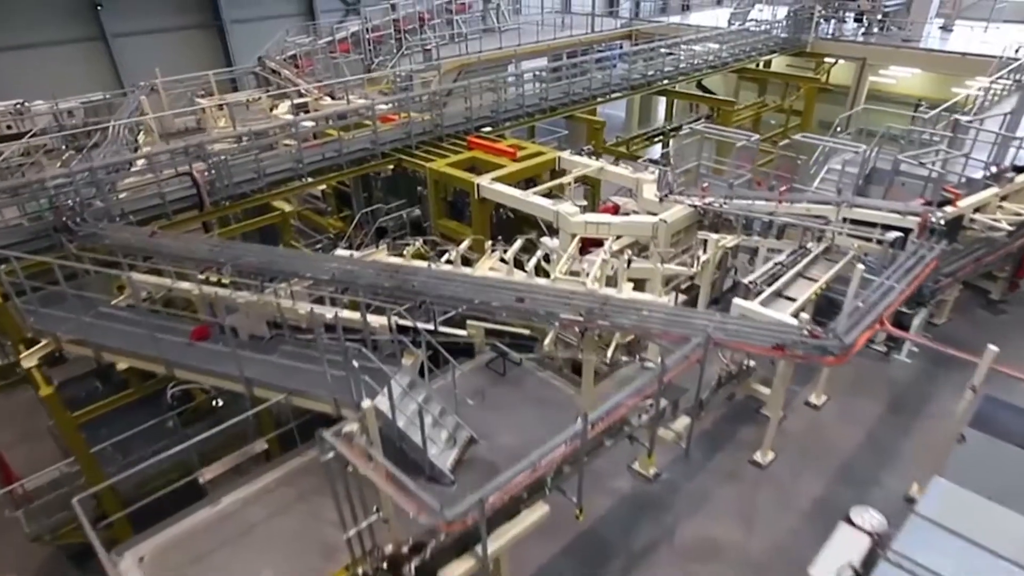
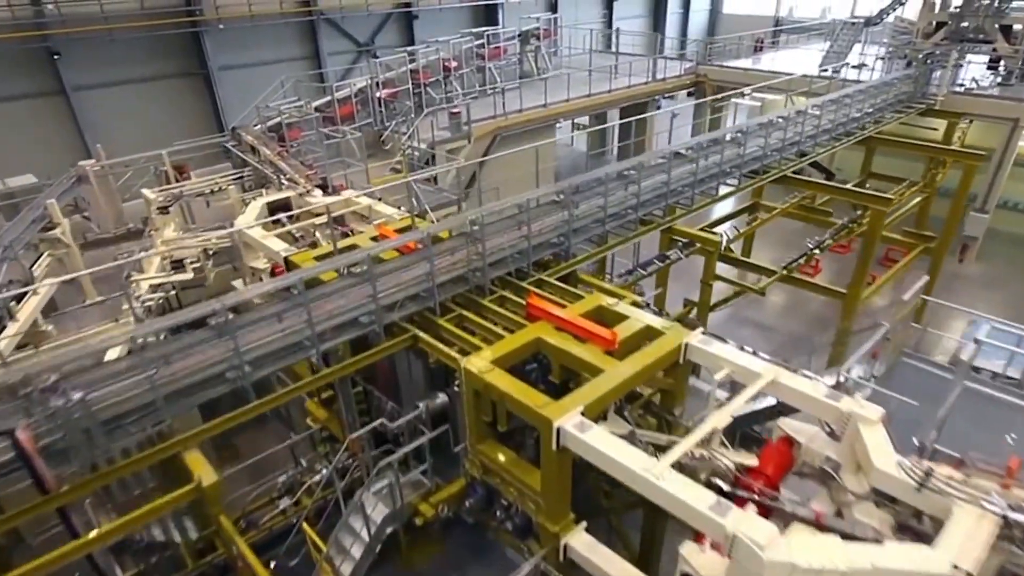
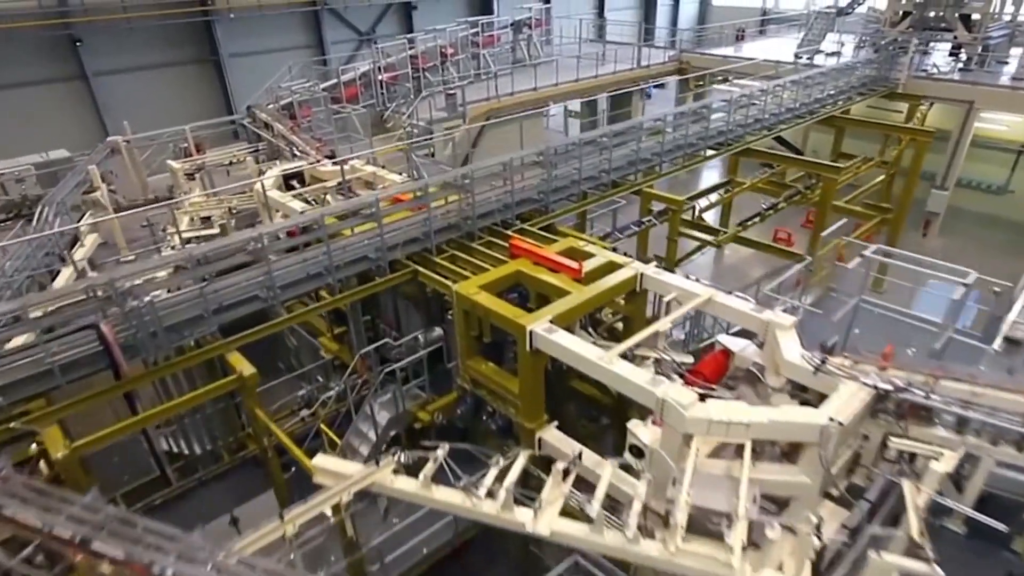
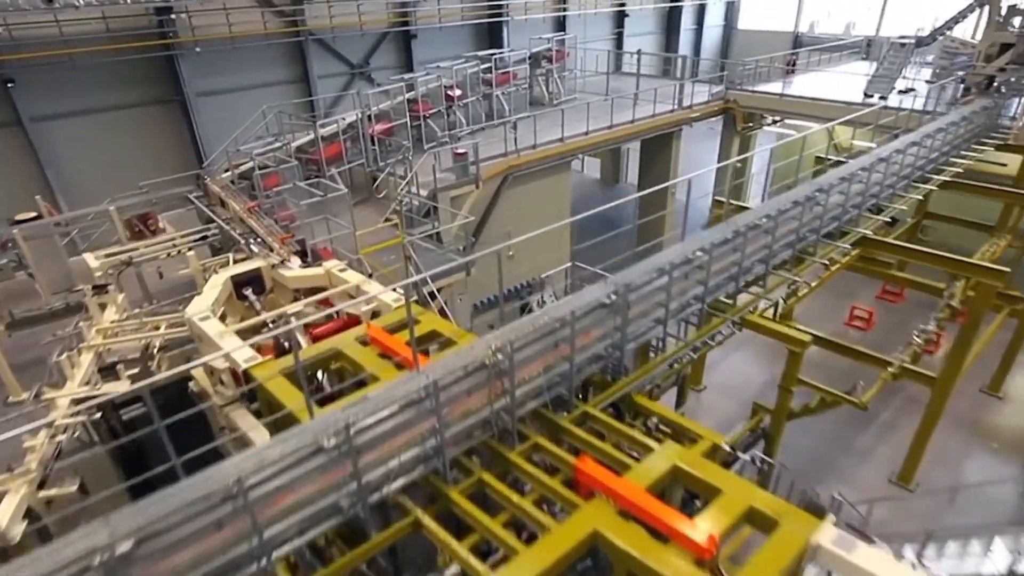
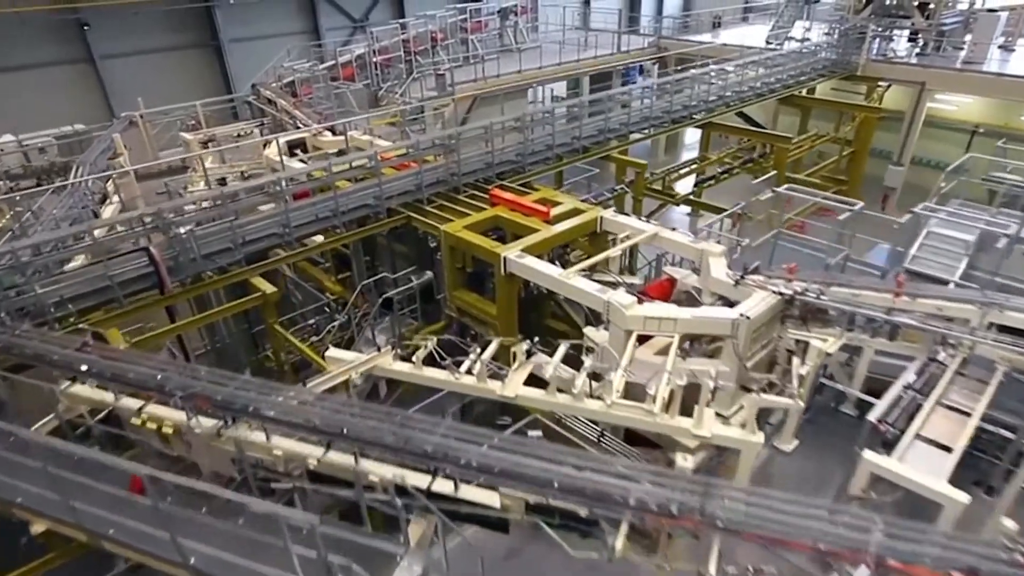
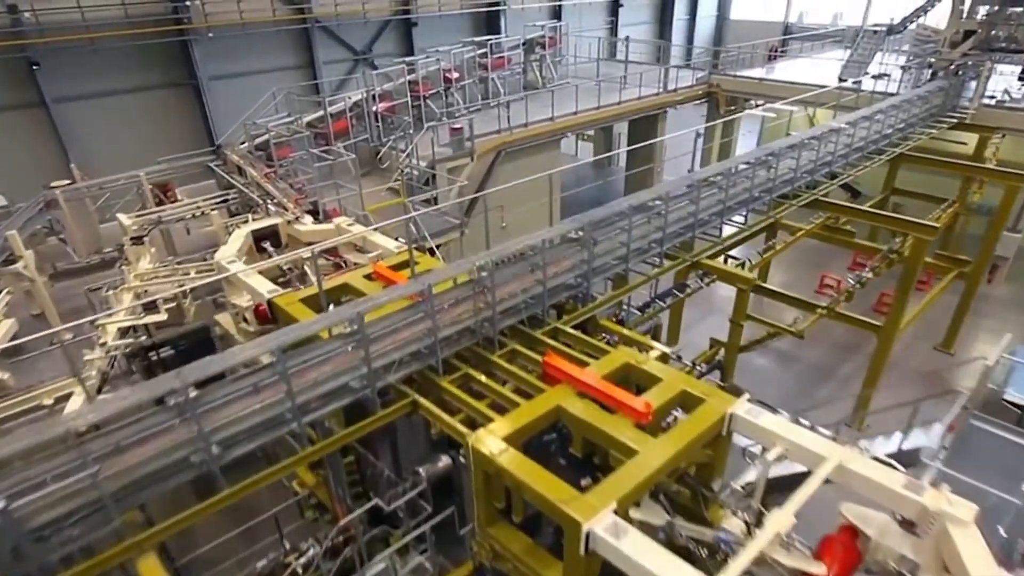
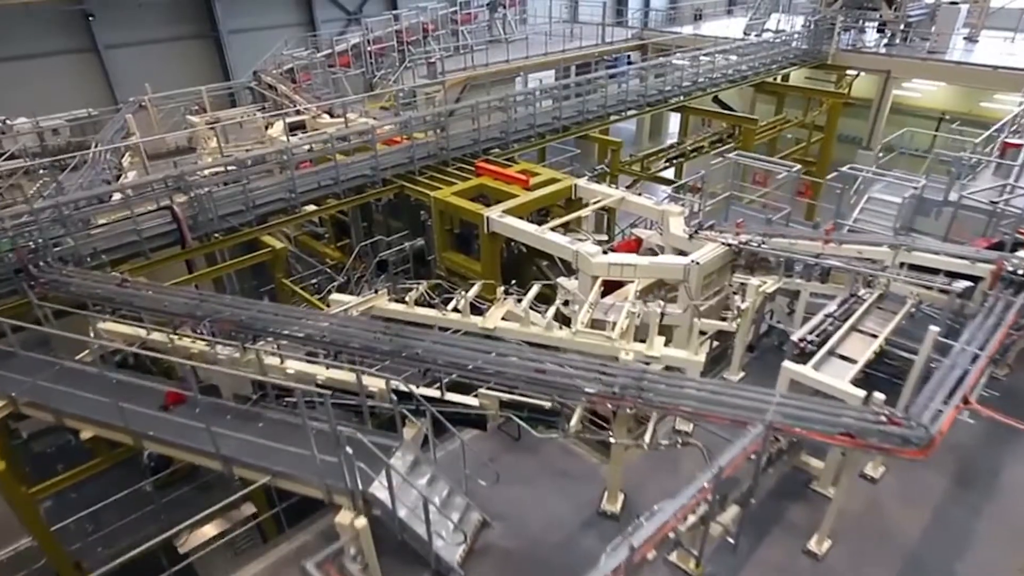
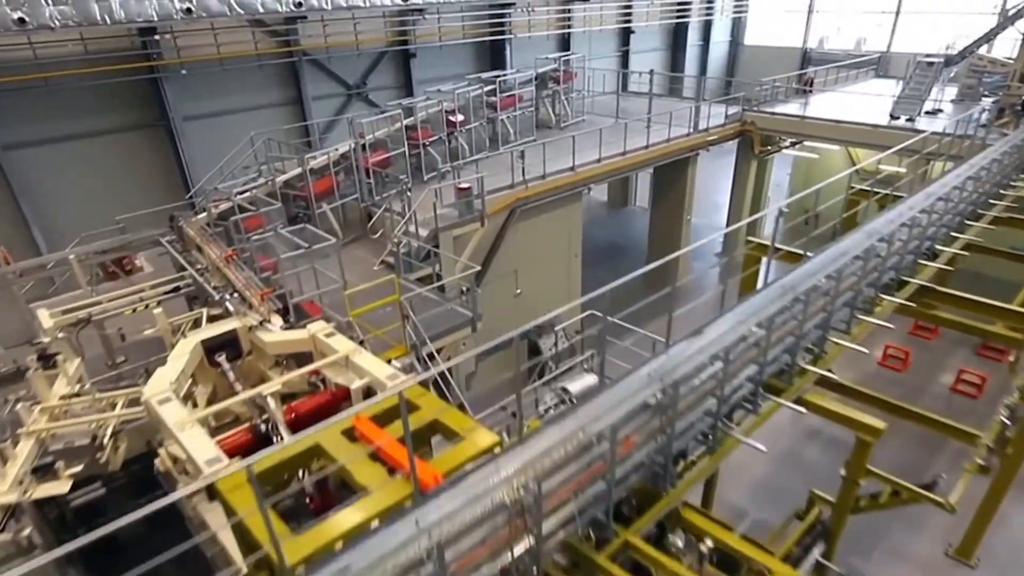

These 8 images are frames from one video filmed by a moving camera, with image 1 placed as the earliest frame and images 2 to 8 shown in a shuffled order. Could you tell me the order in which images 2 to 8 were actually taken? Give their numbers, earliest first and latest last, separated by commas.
7, 5, 3, 2, 6, 4, 8
